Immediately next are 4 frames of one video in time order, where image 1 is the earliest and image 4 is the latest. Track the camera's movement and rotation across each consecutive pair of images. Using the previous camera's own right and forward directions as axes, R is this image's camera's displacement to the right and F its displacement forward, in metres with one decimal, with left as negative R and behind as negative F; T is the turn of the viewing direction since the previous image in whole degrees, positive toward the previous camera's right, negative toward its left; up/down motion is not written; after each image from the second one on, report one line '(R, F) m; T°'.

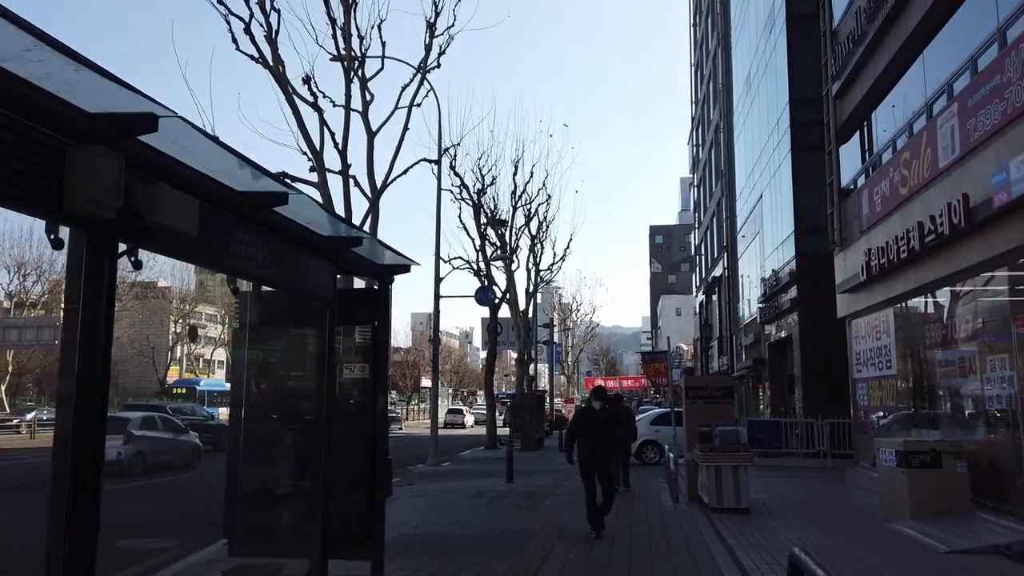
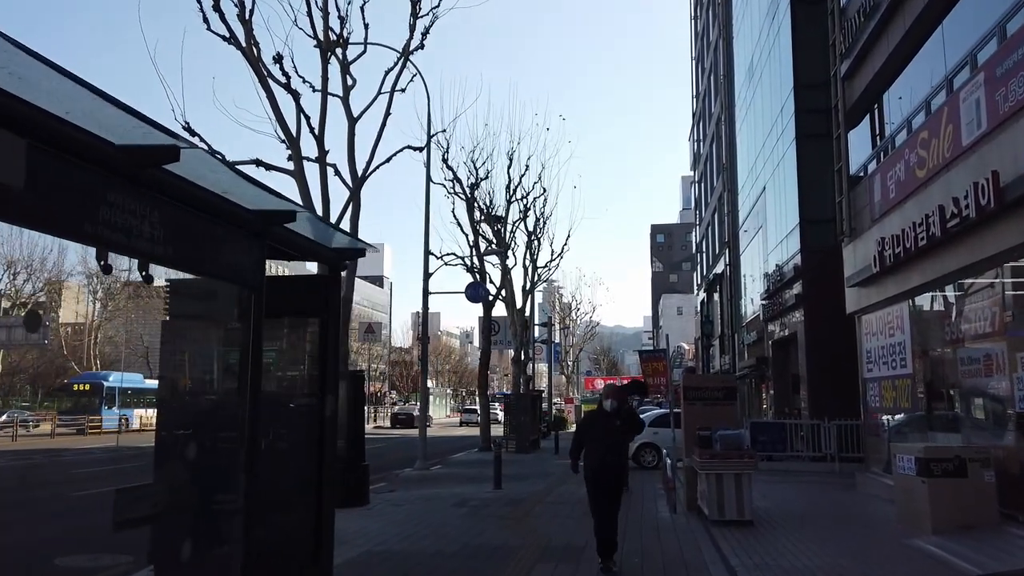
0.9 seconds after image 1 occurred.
(+0.3, +1.1) m; 0°
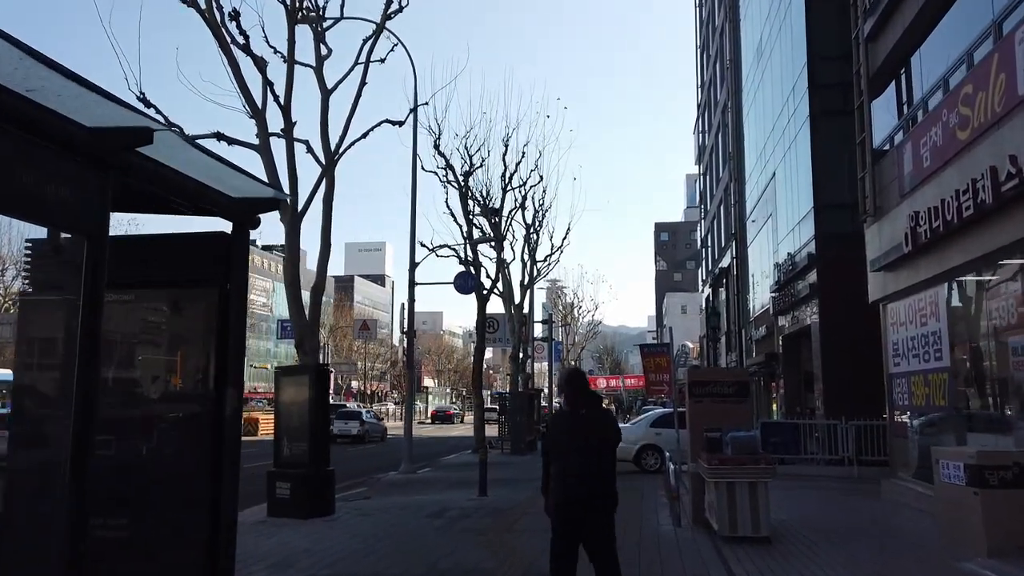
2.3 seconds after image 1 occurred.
(+0.3, +1.7) m; 0°
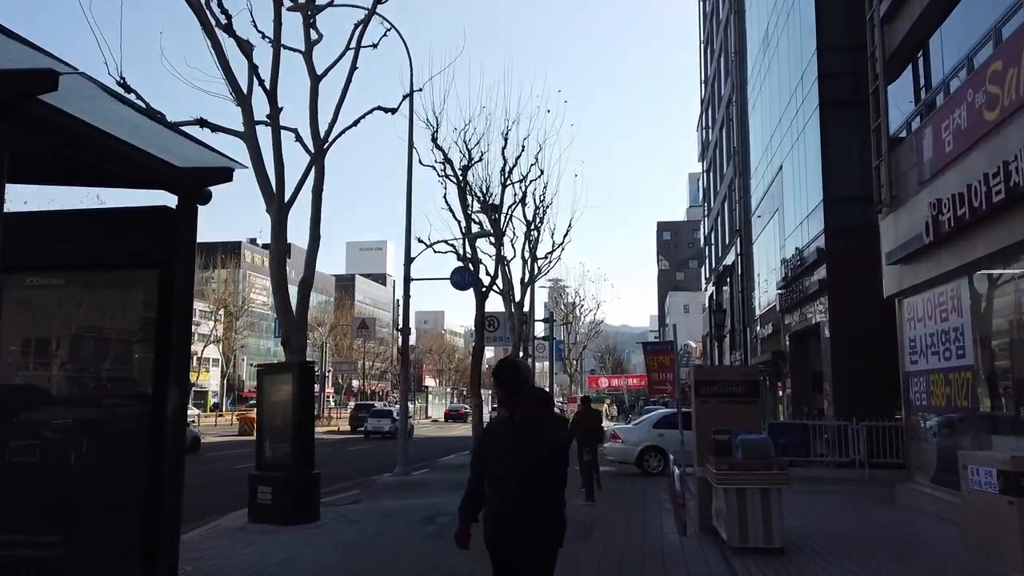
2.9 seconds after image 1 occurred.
(+0.1, +0.7) m; 0°
